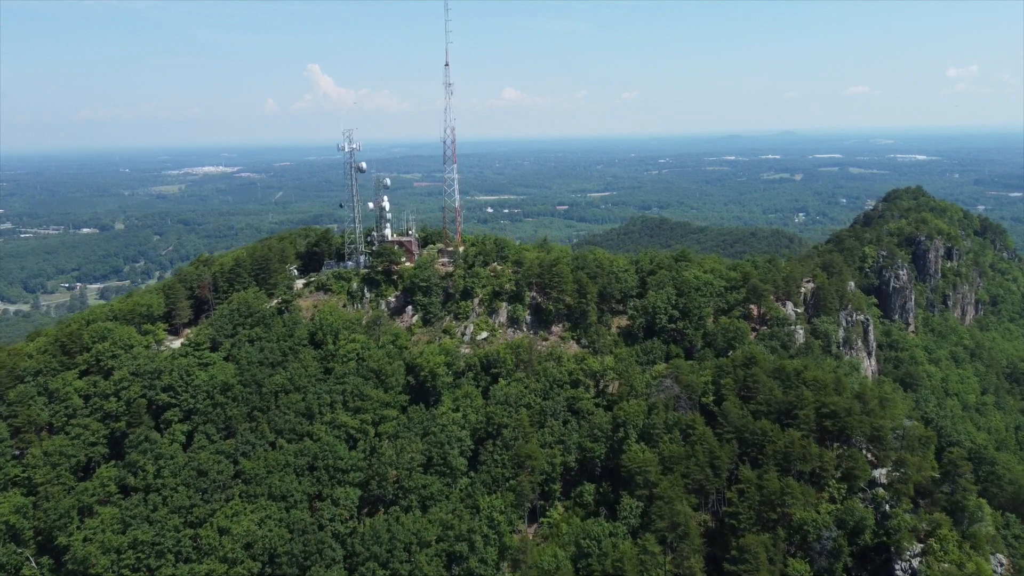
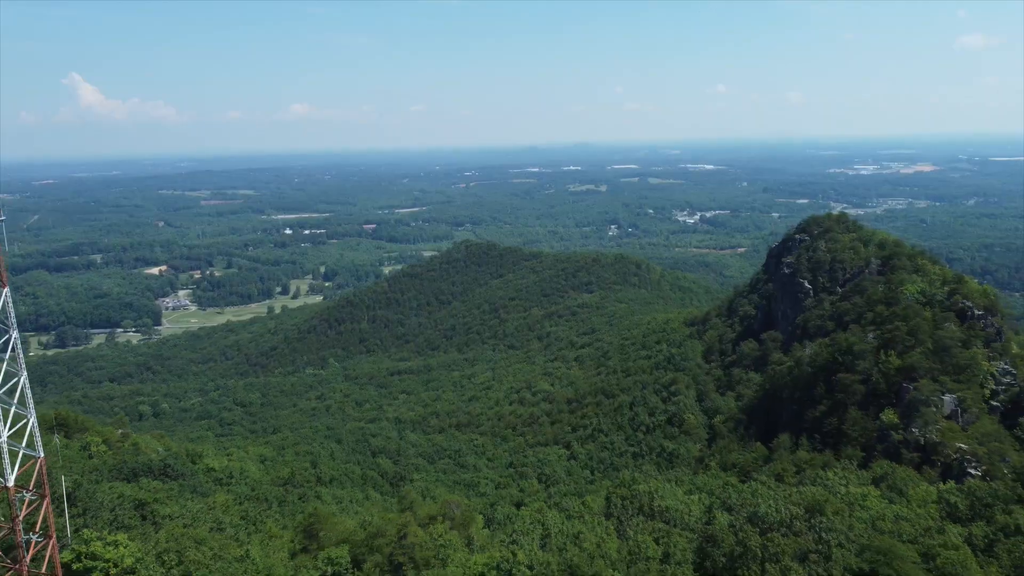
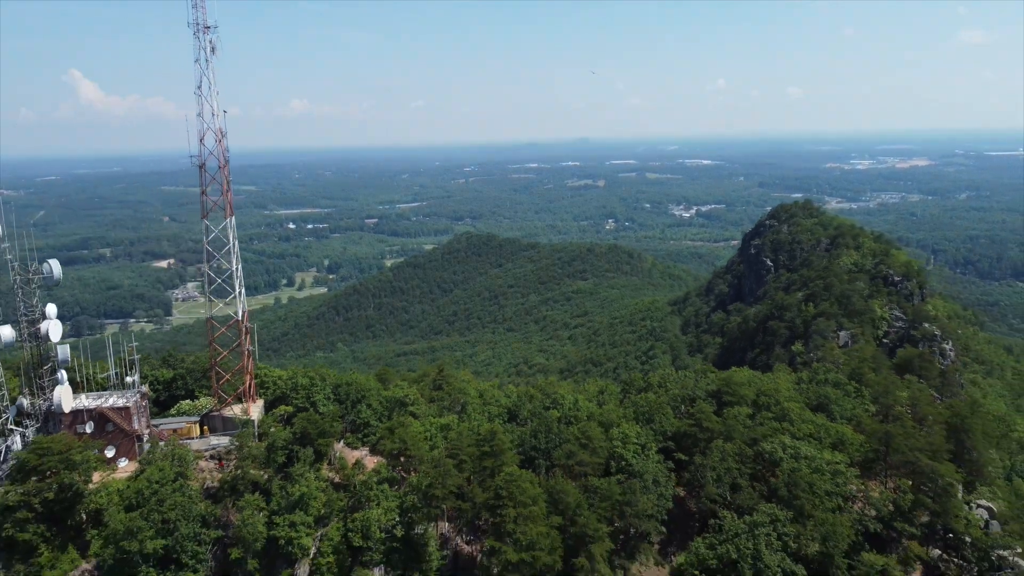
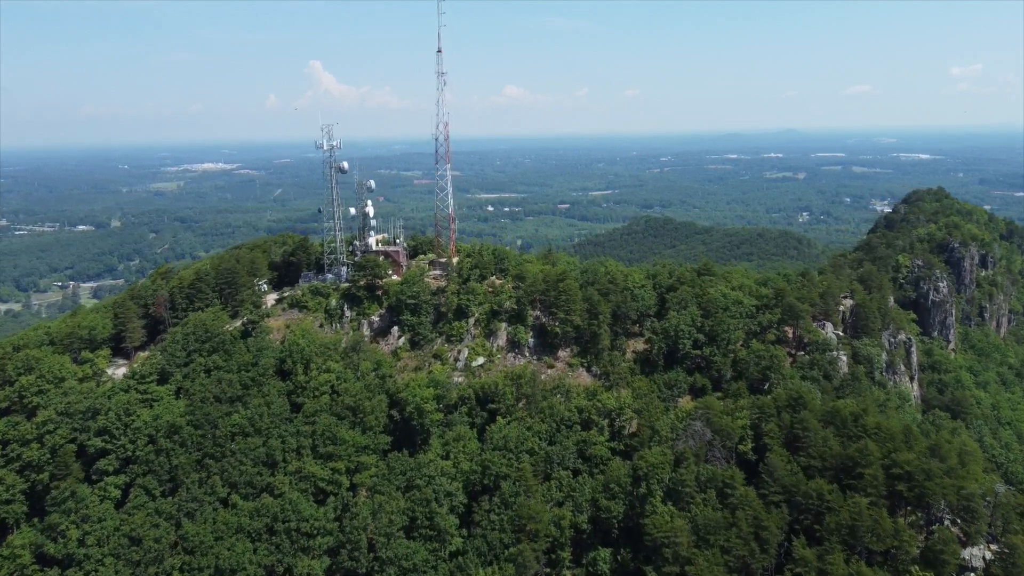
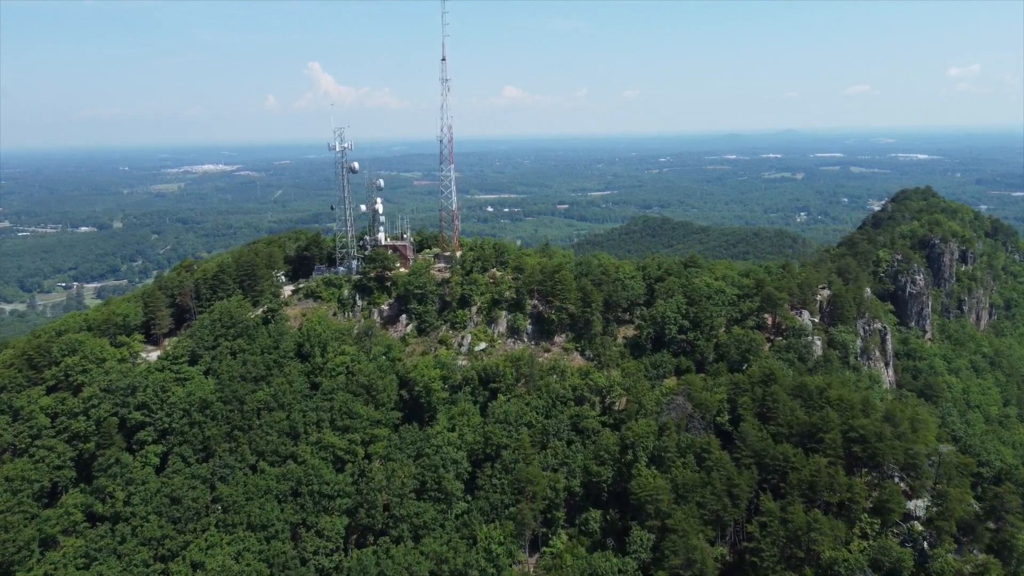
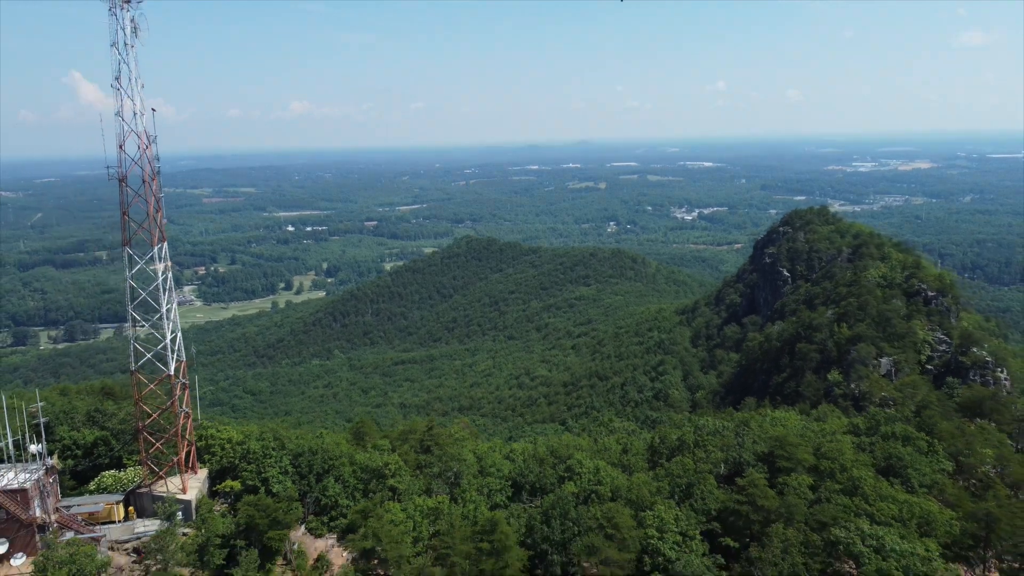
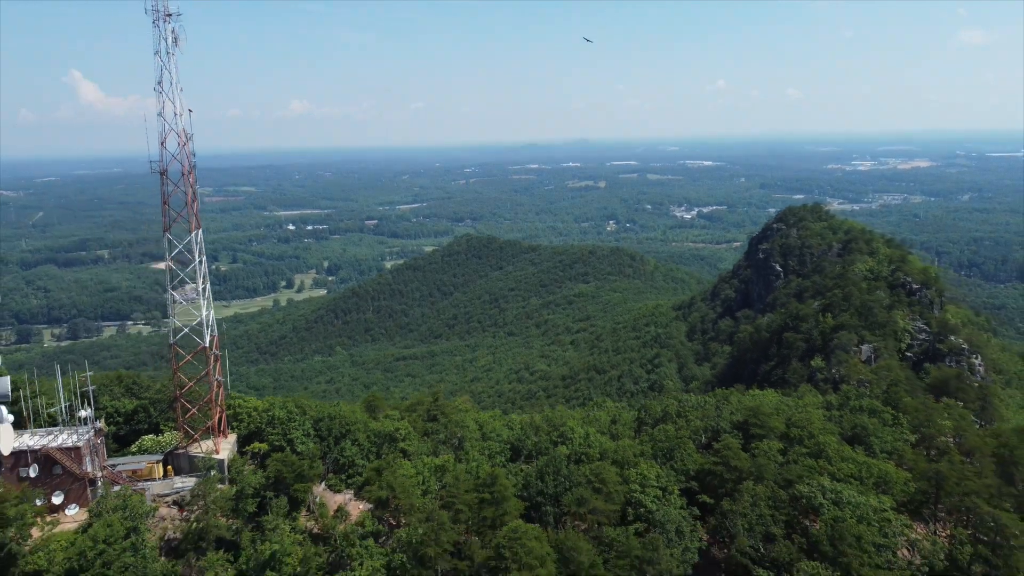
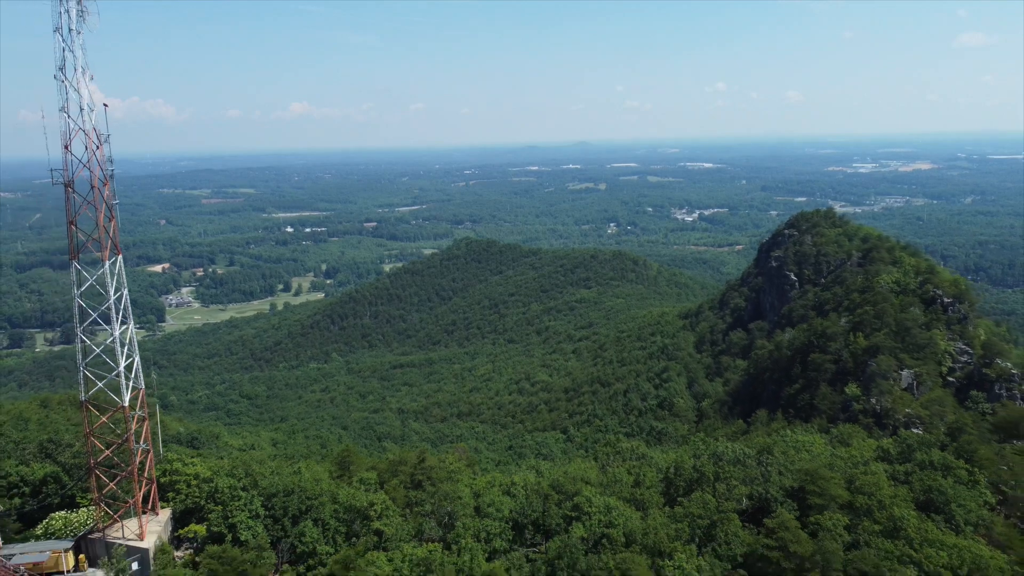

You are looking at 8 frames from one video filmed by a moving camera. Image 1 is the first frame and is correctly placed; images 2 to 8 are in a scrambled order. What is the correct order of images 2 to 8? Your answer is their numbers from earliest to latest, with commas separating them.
5, 4, 2, 8, 6, 7, 3
